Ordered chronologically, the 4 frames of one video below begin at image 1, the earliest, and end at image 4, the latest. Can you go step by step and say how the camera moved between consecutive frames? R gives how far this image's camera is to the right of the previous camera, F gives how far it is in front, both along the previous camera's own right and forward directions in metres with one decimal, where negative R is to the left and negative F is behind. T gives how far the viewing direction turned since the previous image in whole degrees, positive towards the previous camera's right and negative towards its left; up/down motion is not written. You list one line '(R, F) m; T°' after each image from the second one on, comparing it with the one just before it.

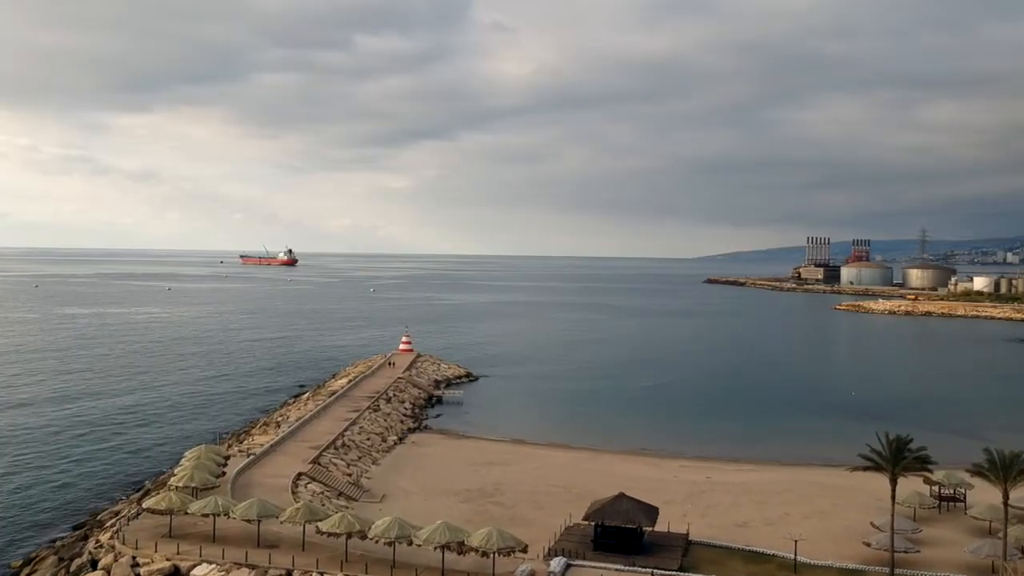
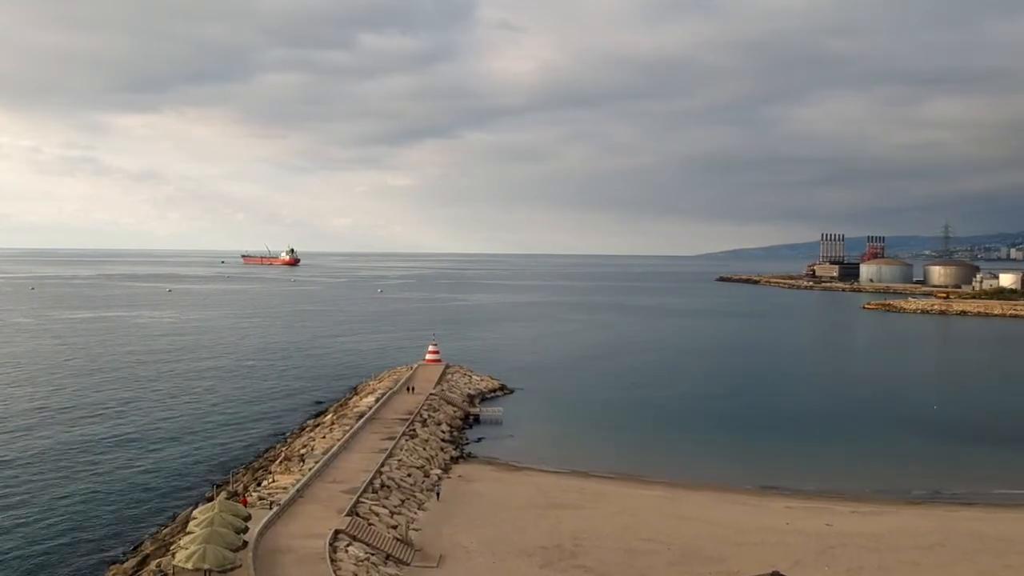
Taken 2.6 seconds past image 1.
(-1.9, +4.0) m; 0°
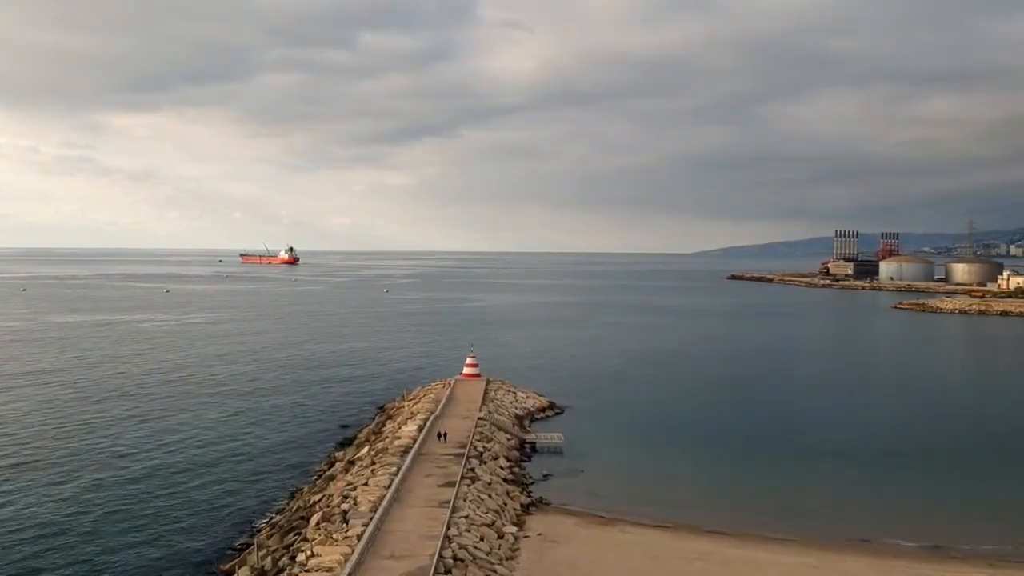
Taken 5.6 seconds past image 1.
(-2.3, +4.6) m; 0°
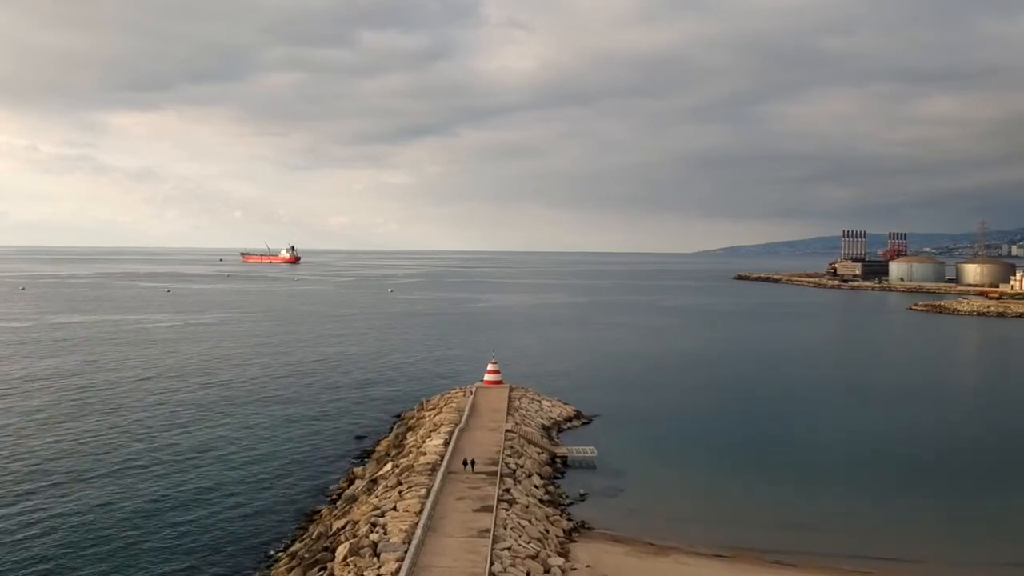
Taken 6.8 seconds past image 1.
(-1.0, +1.8) m; 0°
